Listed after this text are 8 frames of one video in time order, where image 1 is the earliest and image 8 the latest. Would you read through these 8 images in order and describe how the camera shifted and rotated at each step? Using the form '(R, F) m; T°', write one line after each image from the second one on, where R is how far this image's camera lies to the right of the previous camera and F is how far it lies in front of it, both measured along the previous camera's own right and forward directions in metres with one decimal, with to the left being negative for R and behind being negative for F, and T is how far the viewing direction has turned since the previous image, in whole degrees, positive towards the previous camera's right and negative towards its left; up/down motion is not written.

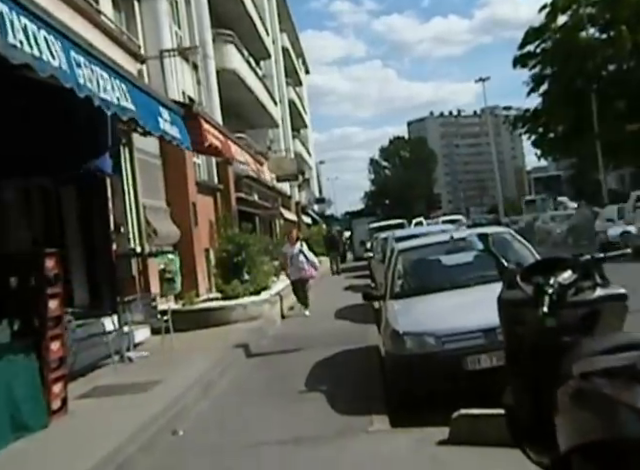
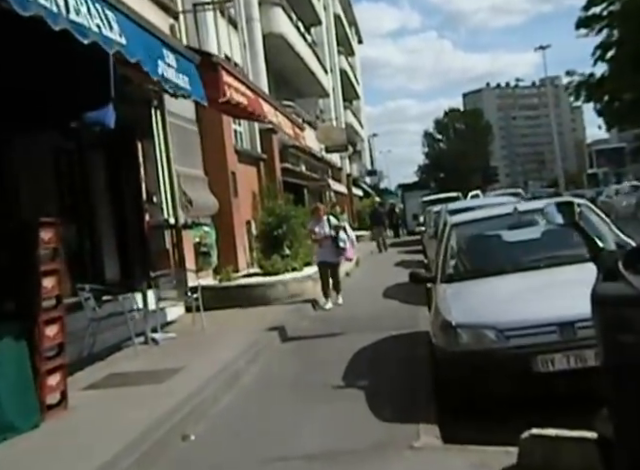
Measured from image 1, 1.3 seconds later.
(+0.1, +1.3) m; -4°
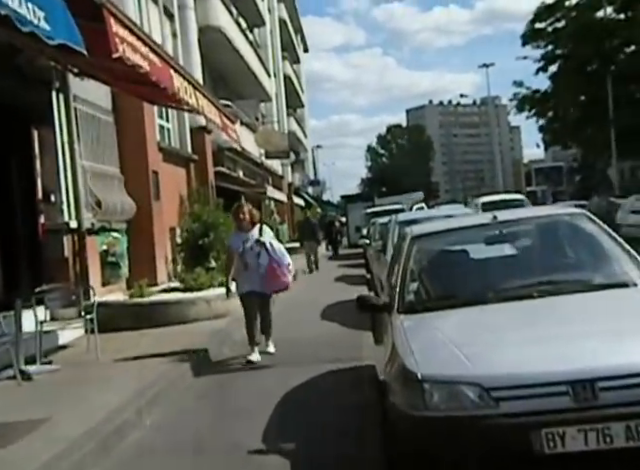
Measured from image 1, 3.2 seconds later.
(+0.2, +2.2) m; +4°
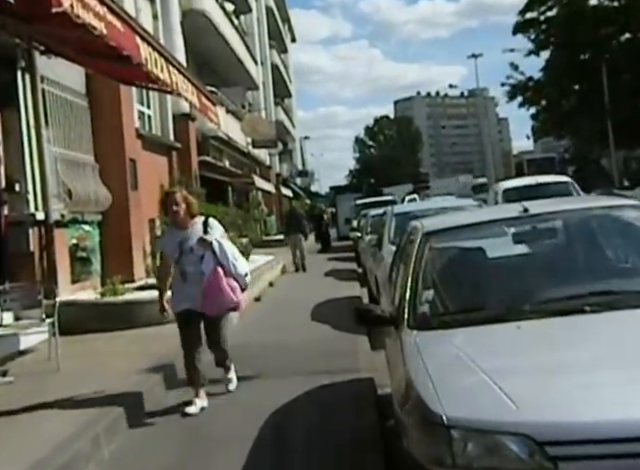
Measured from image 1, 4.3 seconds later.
(0.0, +1.1) m; +1°
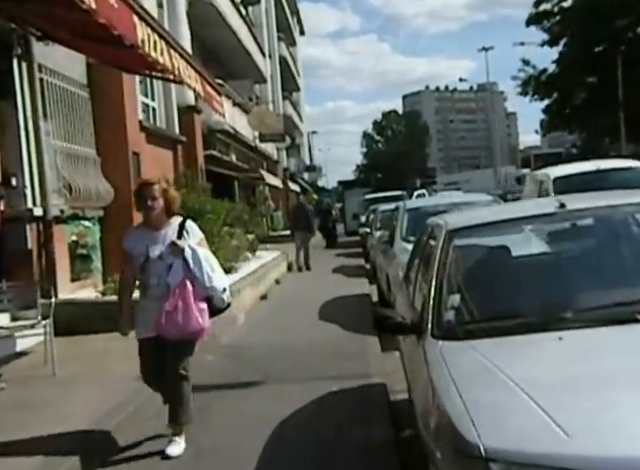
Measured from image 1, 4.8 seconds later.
(0.0, +0.5) m; 0°
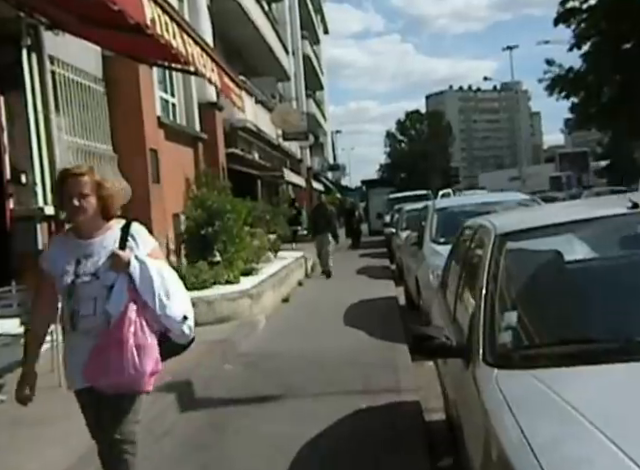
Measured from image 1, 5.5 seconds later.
(0.0, +0.6) m; -2°
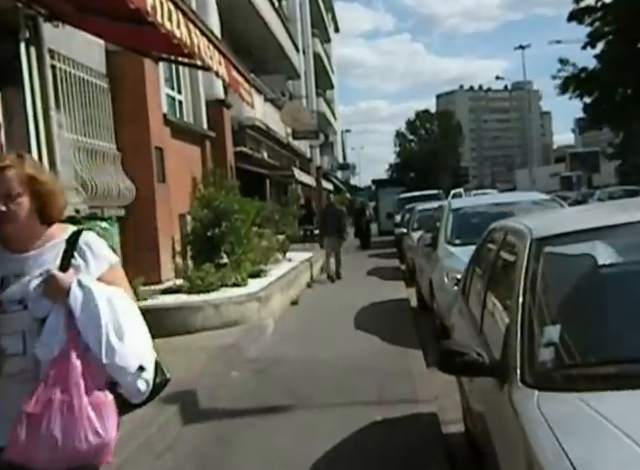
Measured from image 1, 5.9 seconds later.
(0.0, +0.4) m; -1°
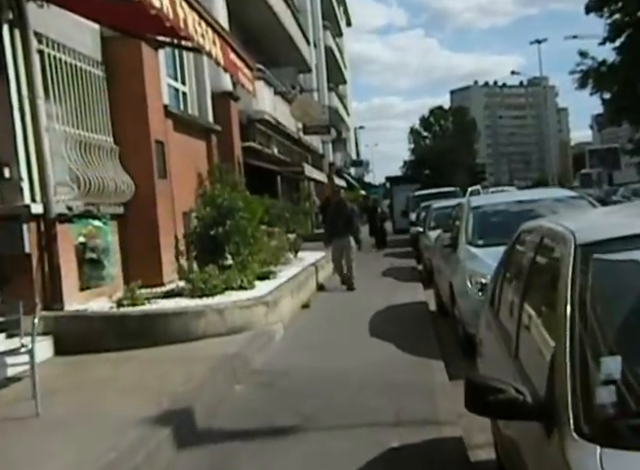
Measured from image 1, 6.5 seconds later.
(0.0, +0.9) m; -1°
